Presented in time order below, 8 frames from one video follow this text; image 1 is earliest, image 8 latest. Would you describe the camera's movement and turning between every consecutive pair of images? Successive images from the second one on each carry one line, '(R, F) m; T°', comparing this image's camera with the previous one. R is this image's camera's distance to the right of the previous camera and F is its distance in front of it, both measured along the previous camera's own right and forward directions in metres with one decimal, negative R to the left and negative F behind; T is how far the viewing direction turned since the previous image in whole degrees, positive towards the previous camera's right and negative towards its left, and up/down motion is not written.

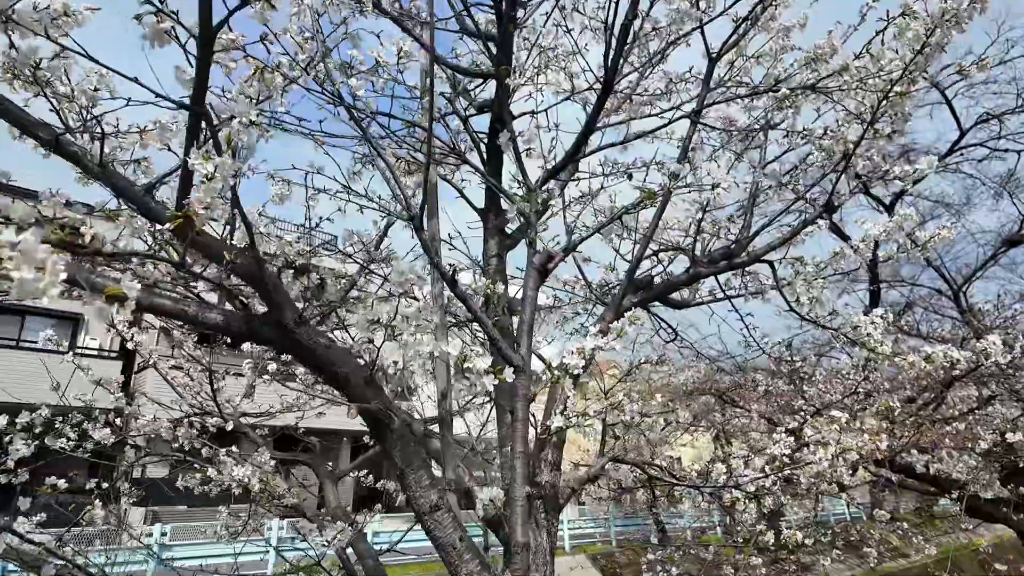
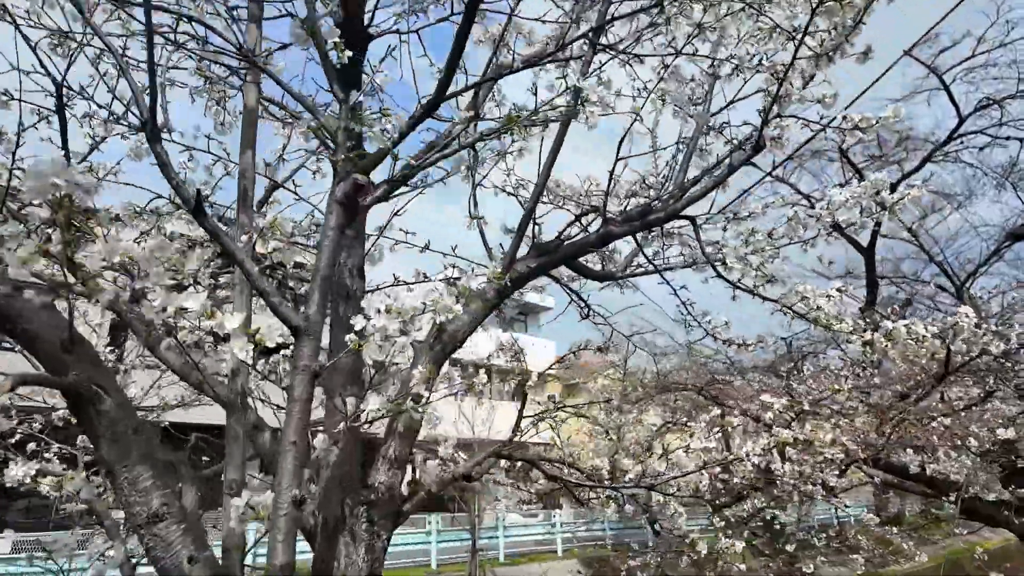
(+0.2, +0.2) m; 0°
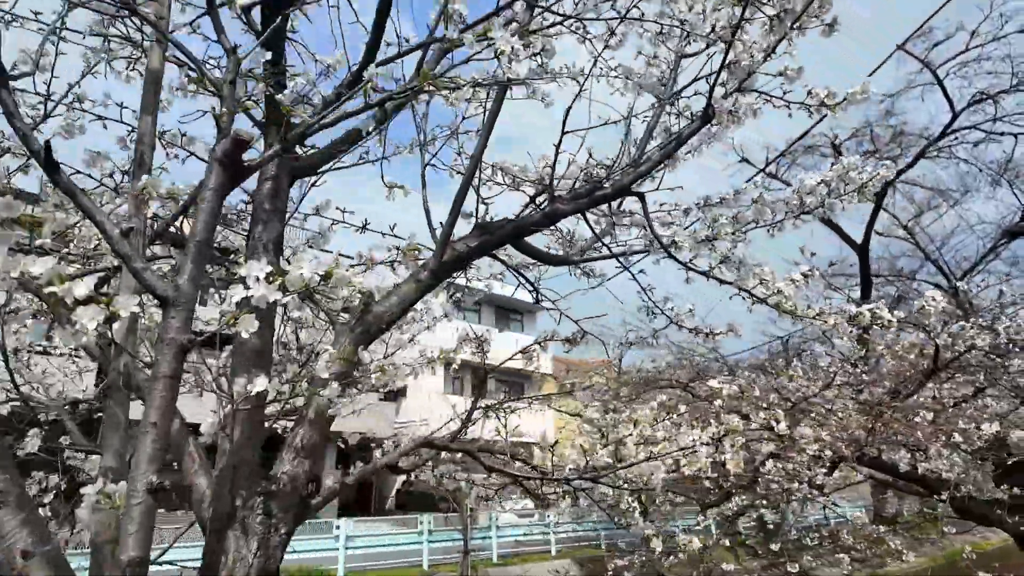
(+0.1, +0.1) m; 0°
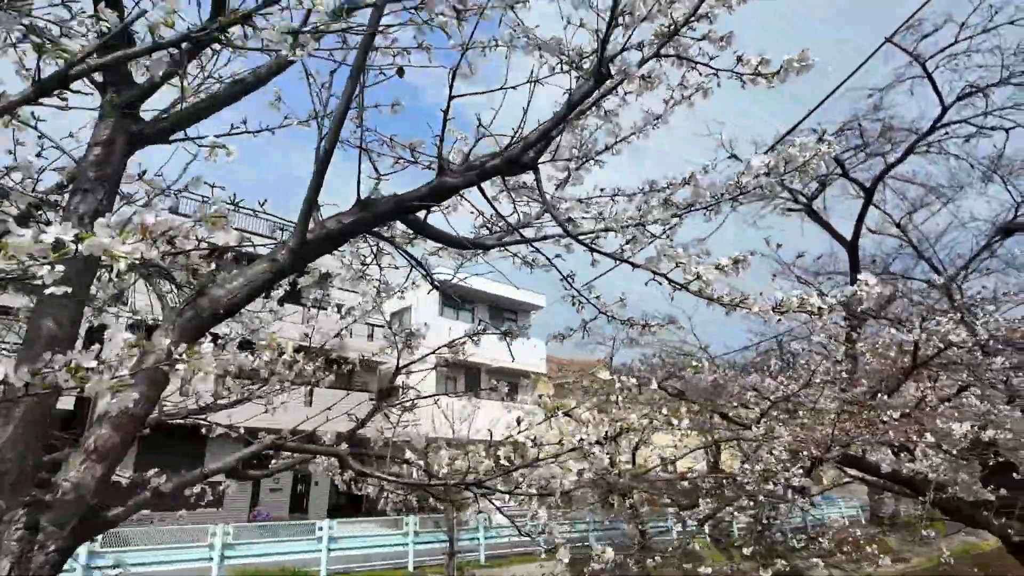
(+0.2, +0.1) m; 0°
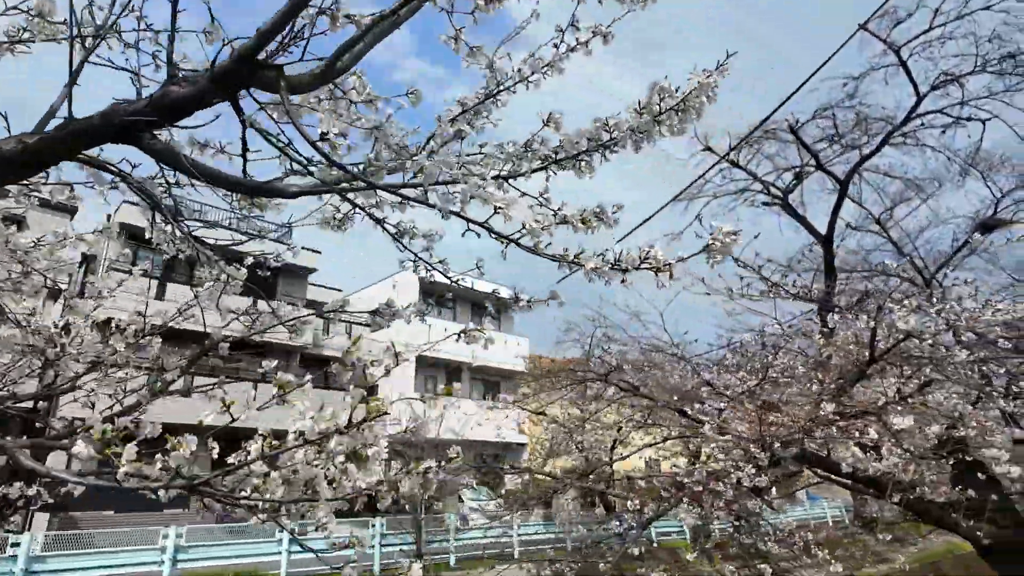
(+0.3, +0.2) m; +1°
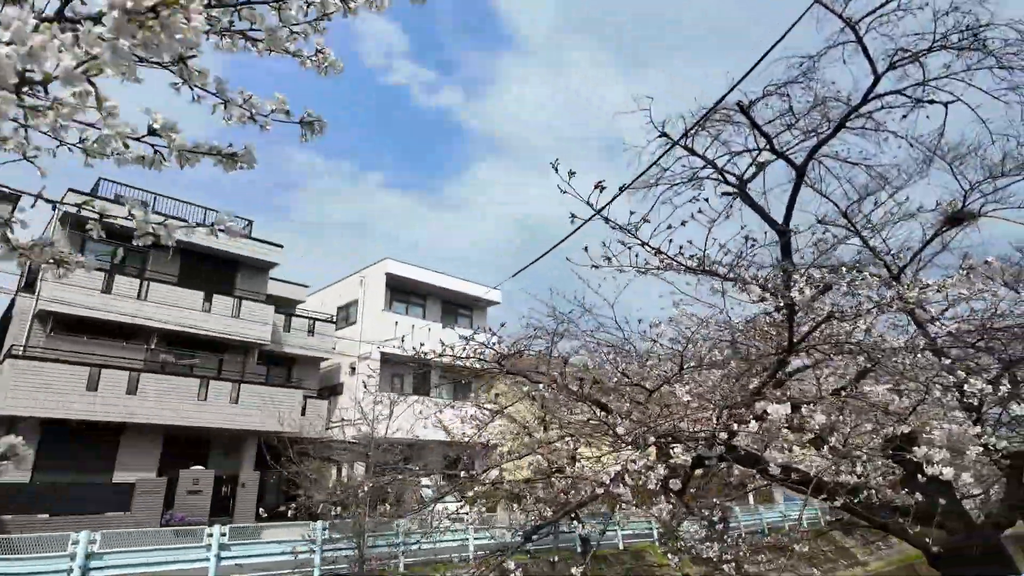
(+0.5, +0.4) m; +1°
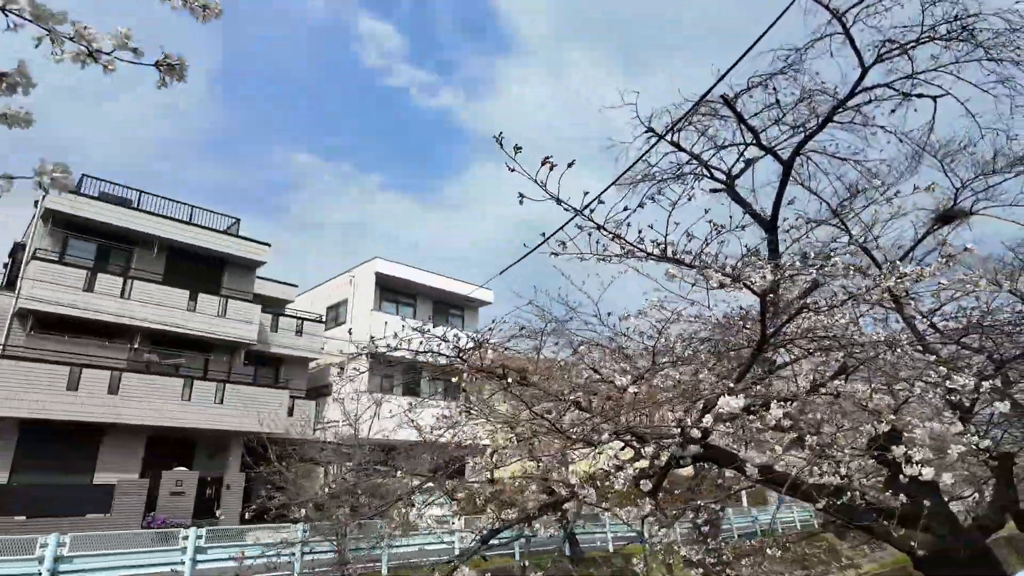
(+0.1, +0.1) m; 0°
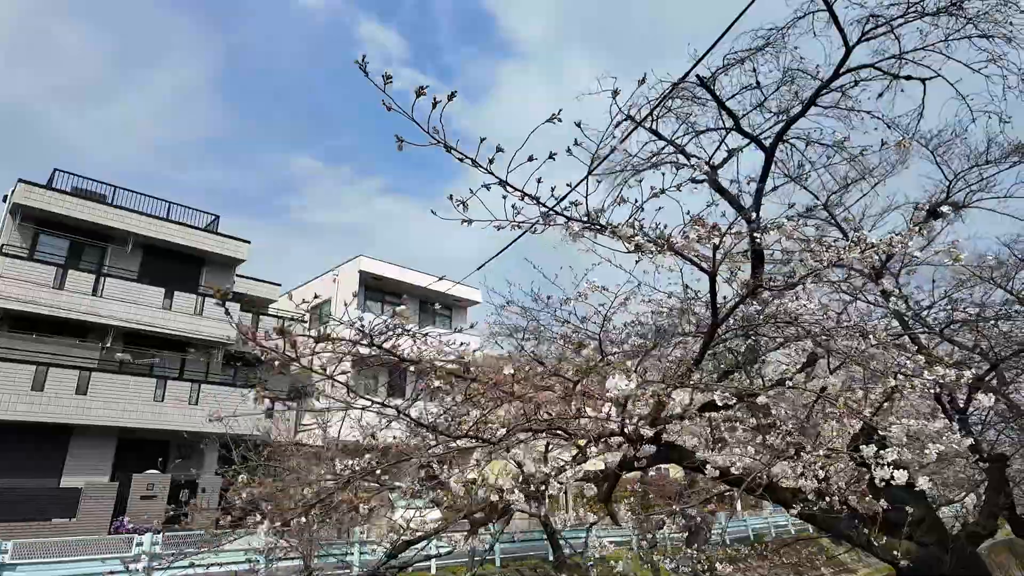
(+0.3, +0.3) m; 0°
